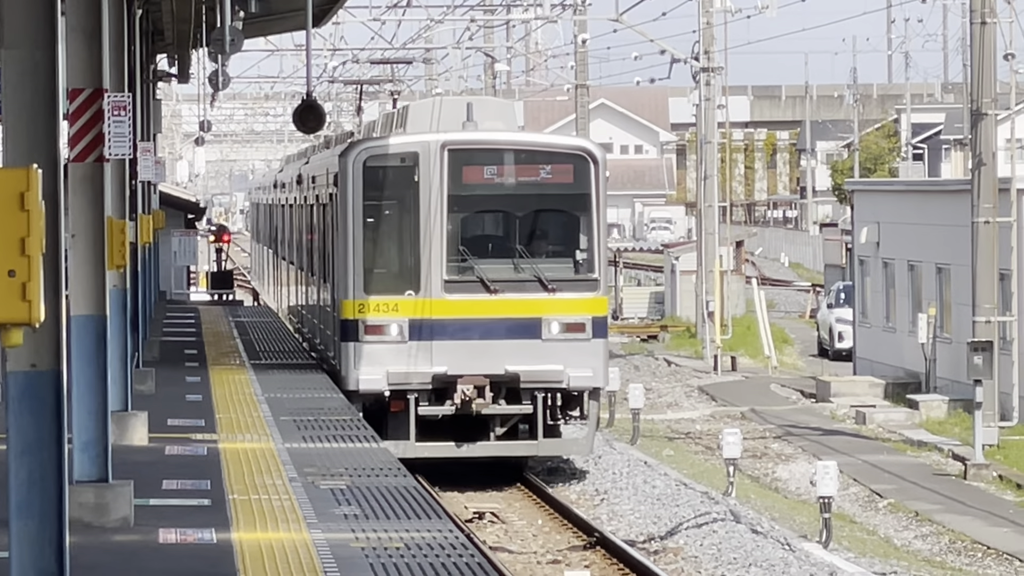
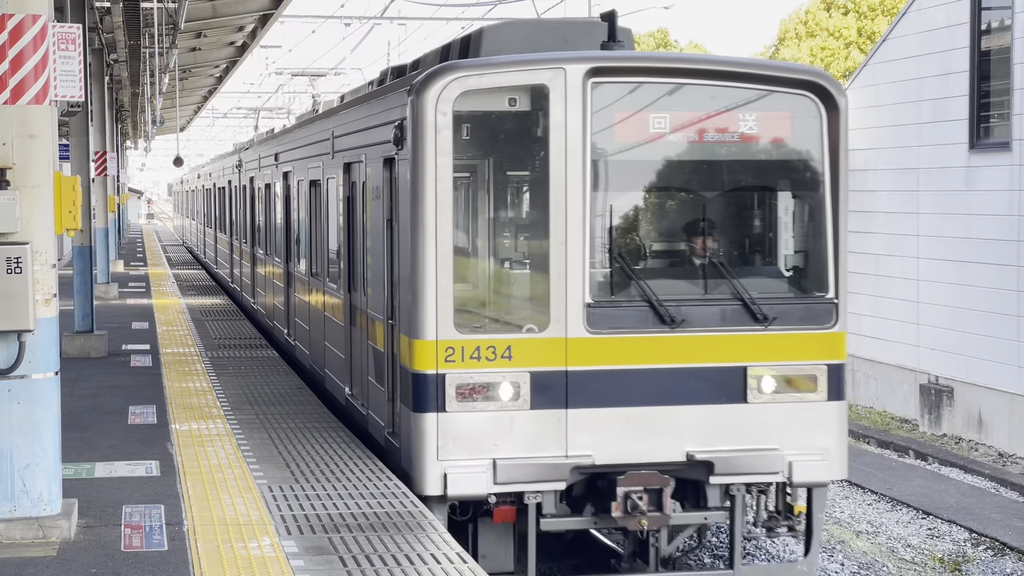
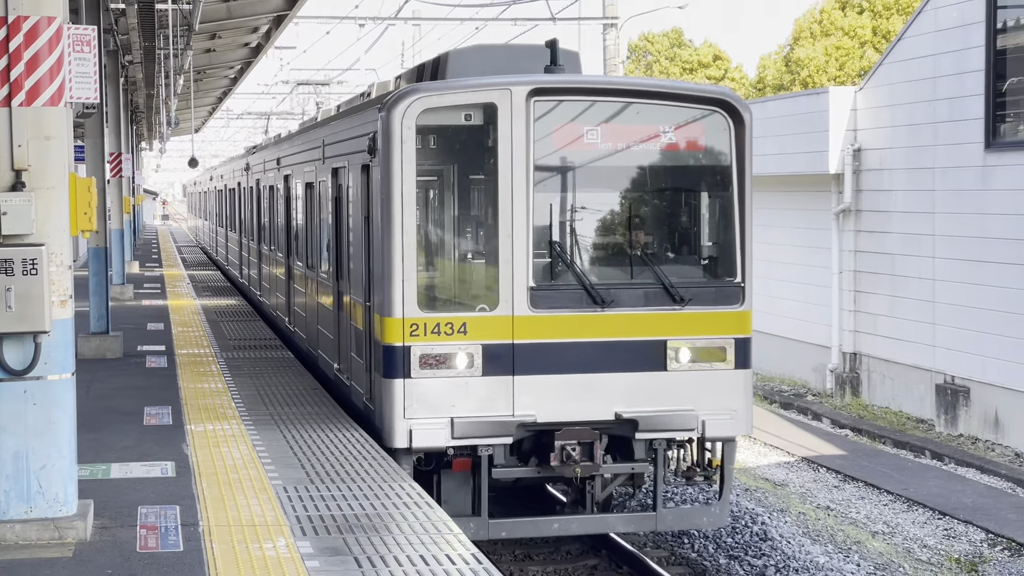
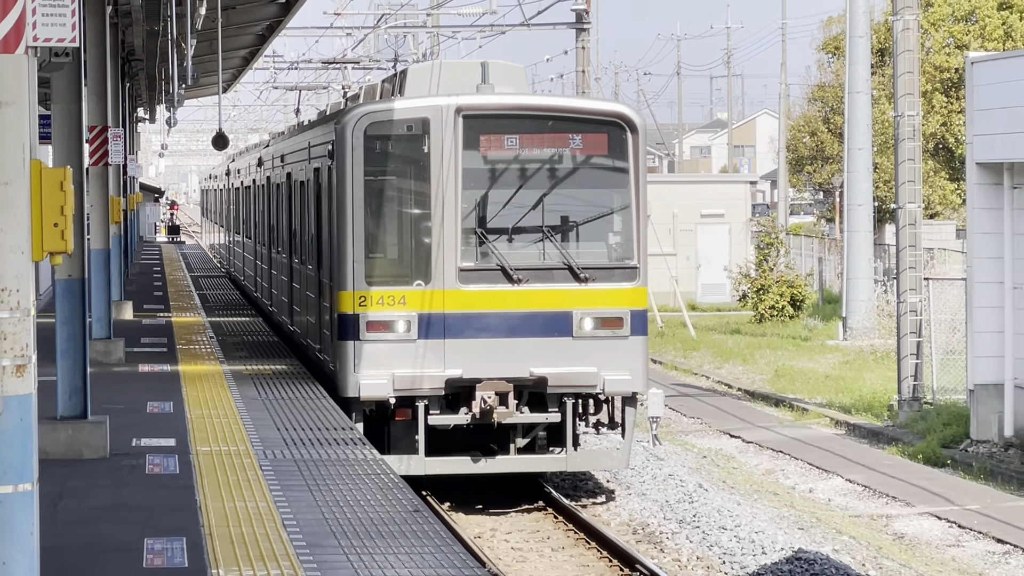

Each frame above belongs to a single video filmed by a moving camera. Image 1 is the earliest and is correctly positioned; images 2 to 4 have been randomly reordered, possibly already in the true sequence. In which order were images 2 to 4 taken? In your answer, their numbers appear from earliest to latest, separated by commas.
4, 3, 2
